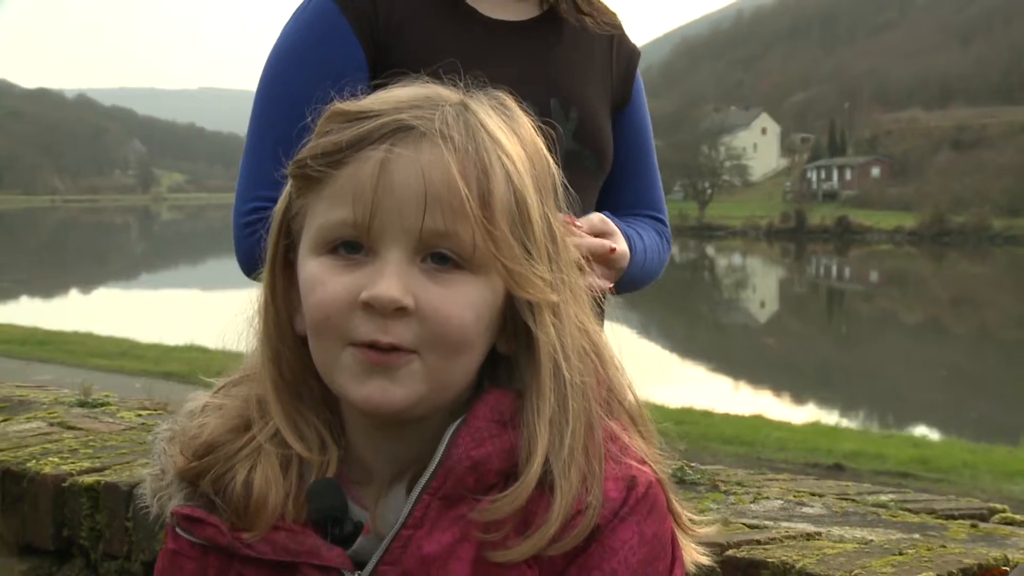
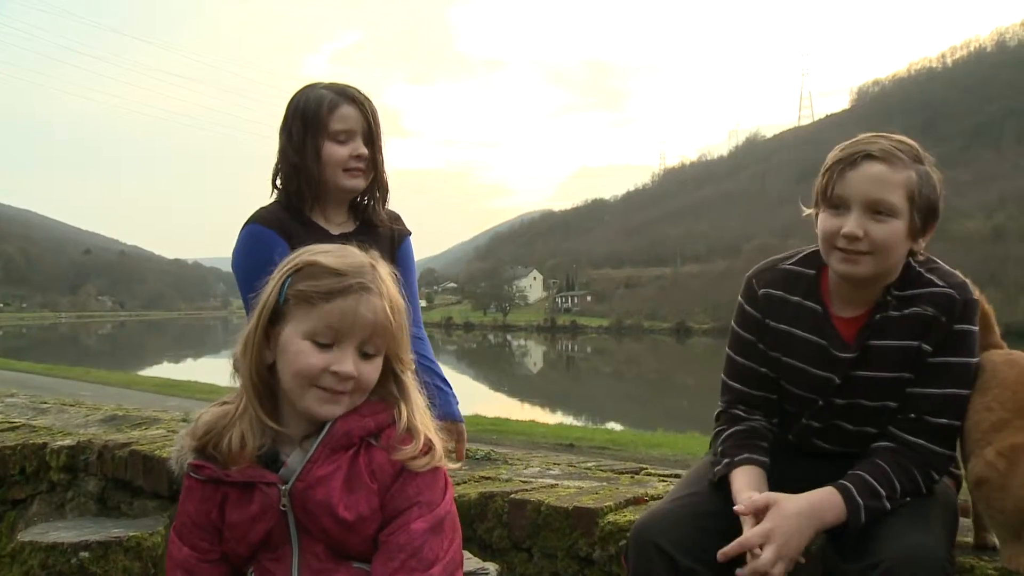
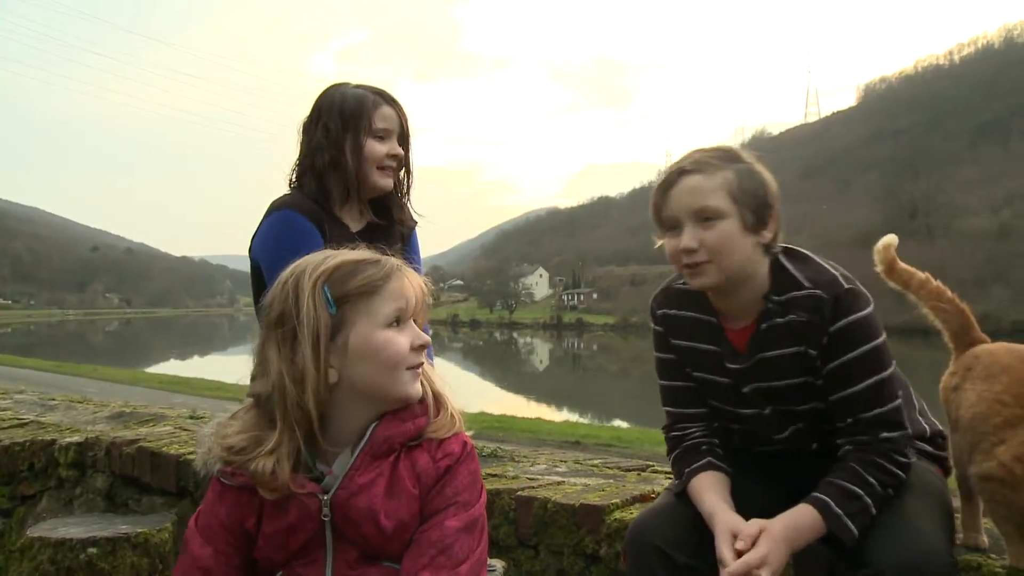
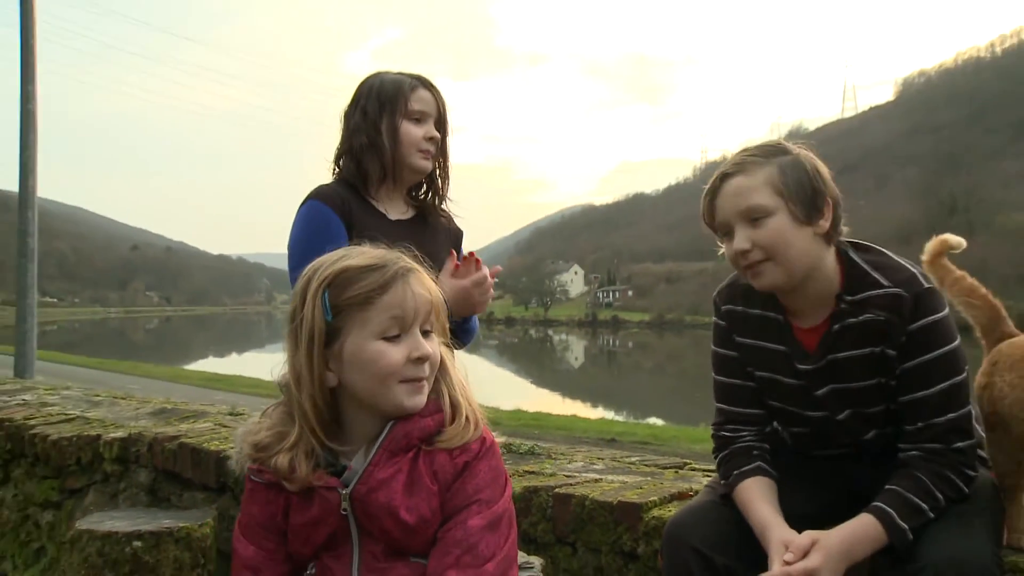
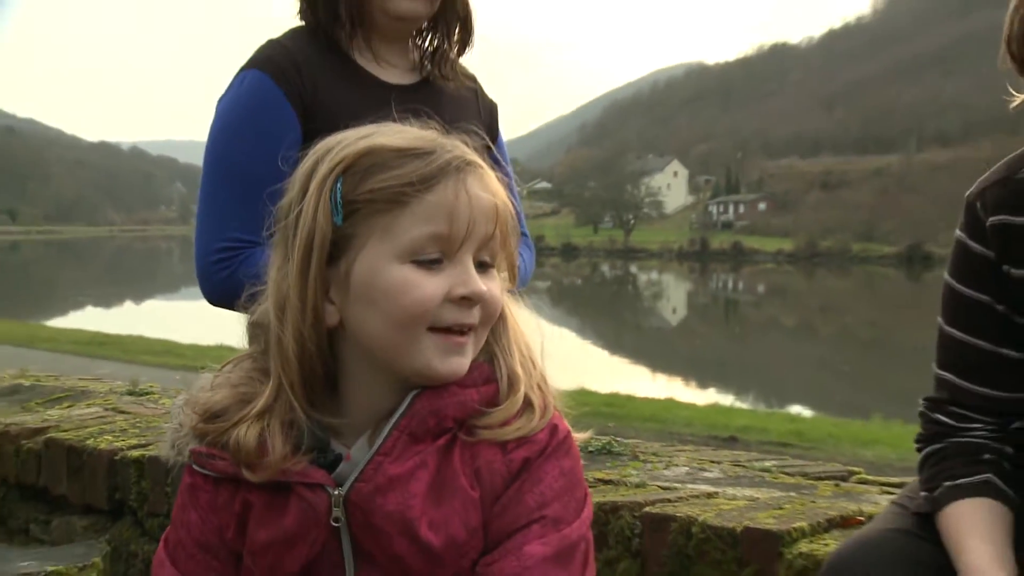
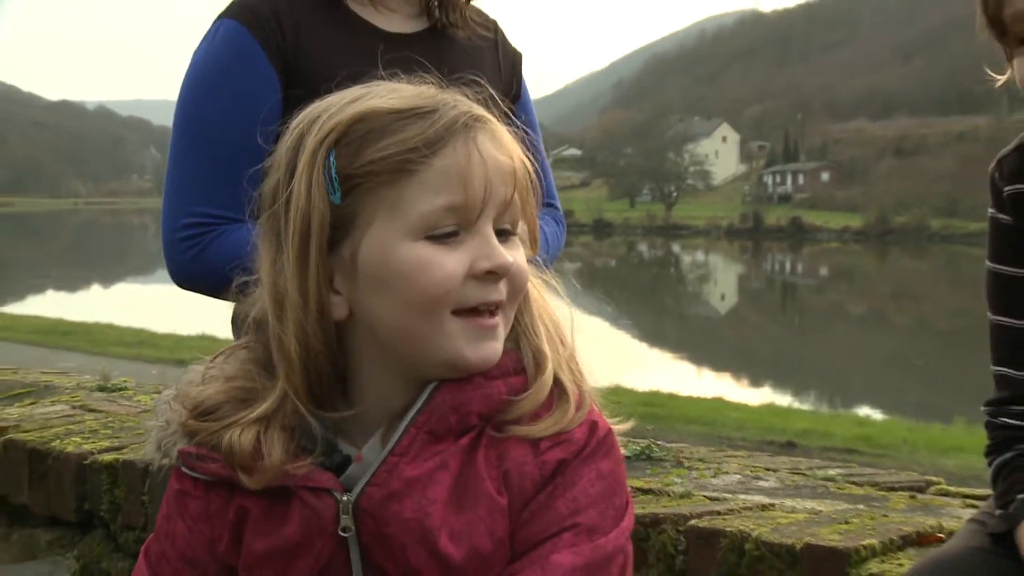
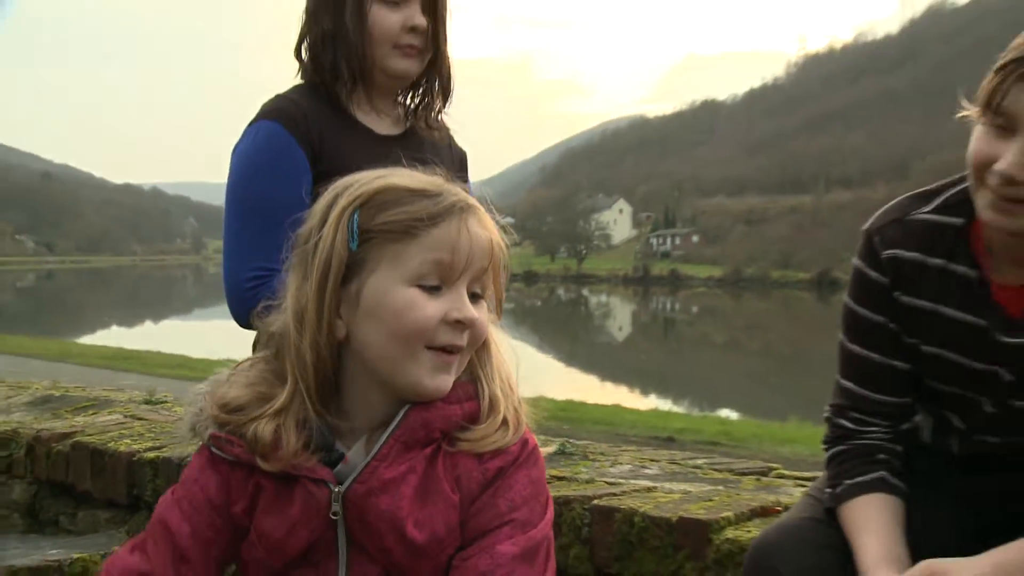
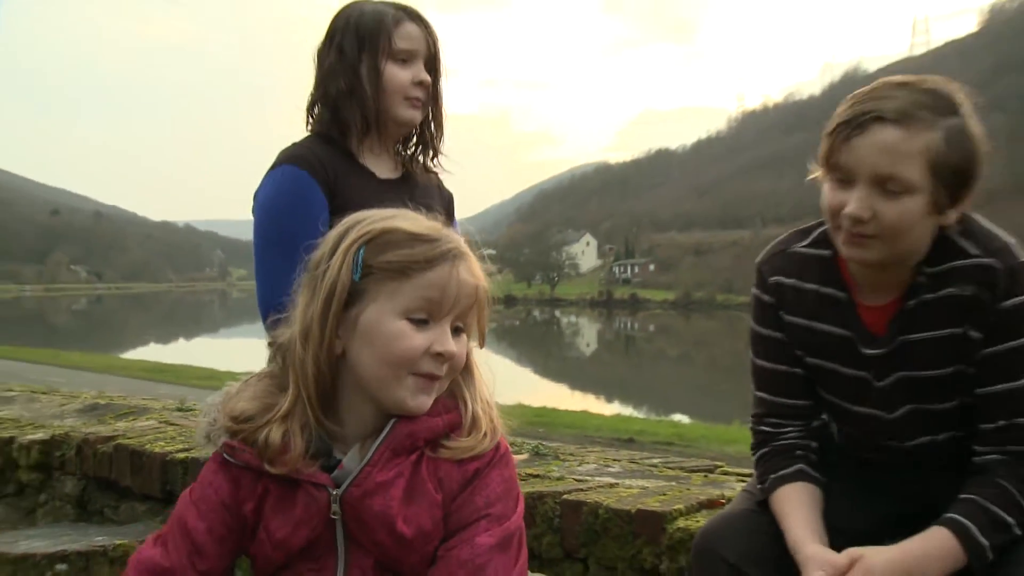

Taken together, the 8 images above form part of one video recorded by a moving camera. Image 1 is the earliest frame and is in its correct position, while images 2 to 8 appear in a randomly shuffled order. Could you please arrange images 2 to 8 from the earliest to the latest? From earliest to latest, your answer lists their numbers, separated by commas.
6, 5, 7, 8, 4, 3, 2
